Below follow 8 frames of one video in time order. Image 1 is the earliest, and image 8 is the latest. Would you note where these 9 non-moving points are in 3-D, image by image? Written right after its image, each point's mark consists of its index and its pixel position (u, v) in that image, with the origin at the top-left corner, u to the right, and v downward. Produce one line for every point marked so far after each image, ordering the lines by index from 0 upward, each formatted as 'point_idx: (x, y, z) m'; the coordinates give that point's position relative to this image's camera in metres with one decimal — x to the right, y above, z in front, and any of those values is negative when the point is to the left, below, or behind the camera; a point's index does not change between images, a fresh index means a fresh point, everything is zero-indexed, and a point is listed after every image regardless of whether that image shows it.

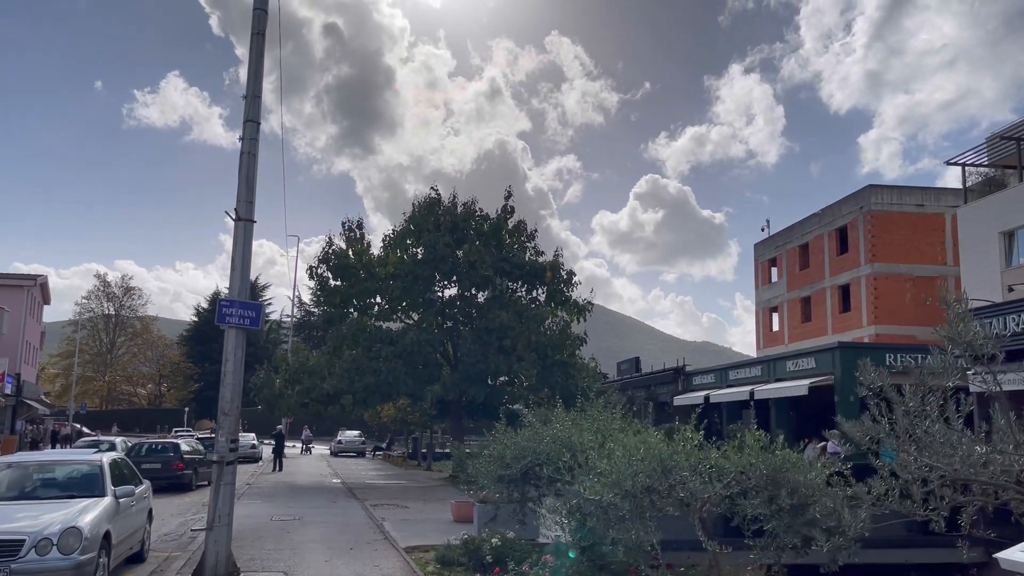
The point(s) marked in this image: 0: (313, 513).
0: (-4.1, -4.7, +18.0) m
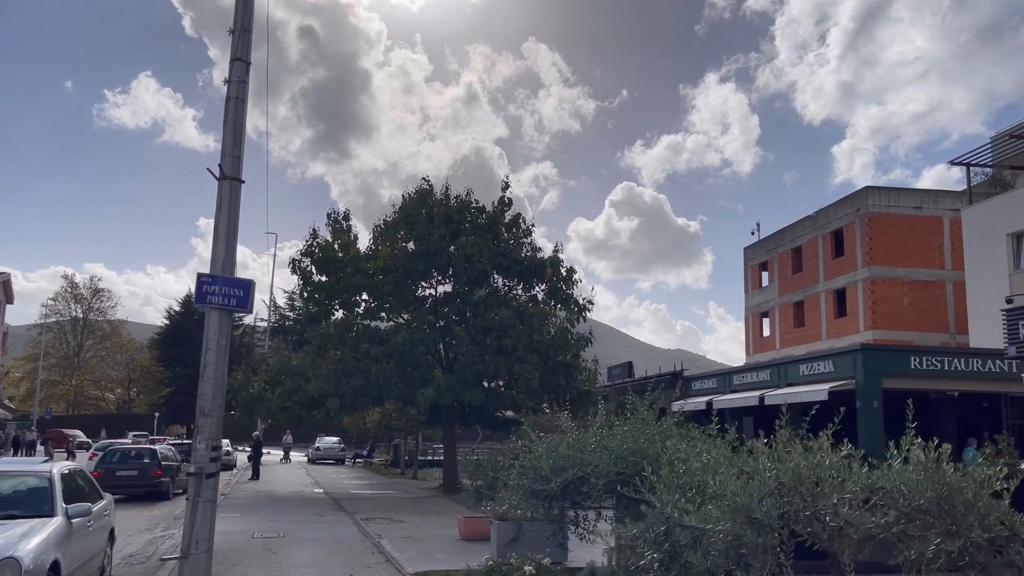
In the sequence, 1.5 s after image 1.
0: (-3.9, -4.5, +16.1) m
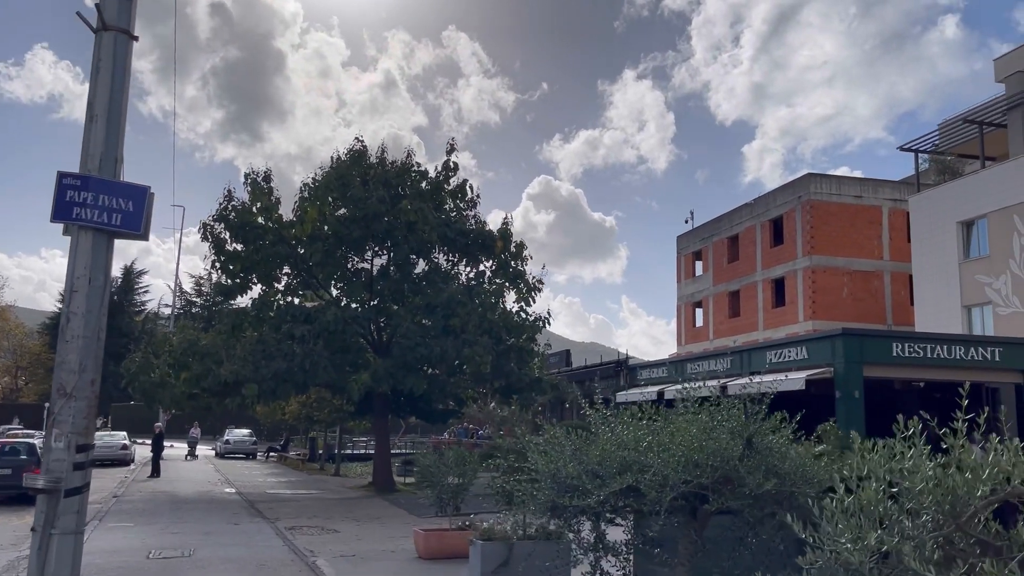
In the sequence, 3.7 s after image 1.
0: (-4.5, -3.8, +13.0) m
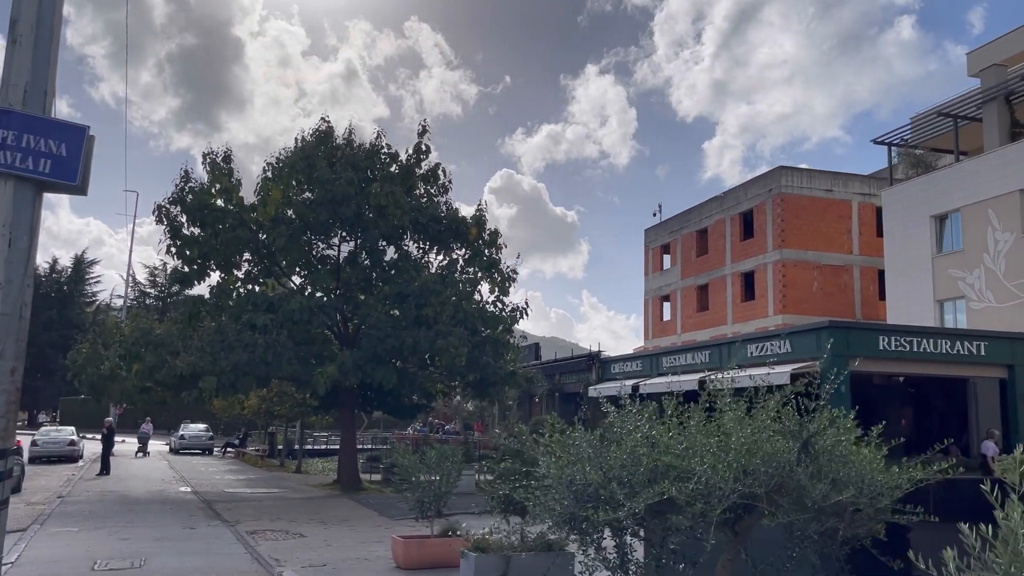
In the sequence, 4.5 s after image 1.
0: (-4.7, -3.6, +11.8) m
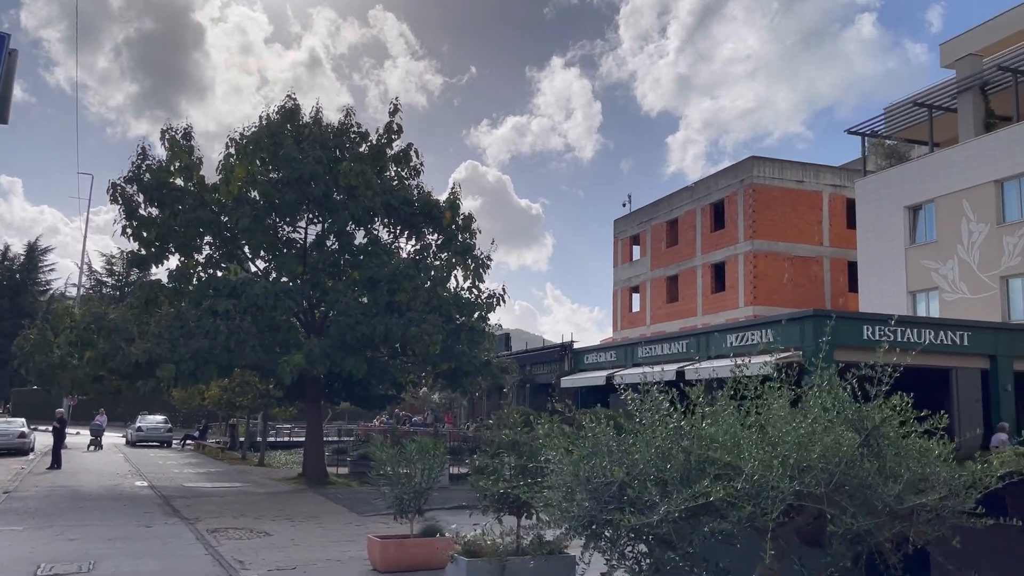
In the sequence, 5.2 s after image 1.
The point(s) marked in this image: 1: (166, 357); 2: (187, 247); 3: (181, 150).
0: (-4.9, -3.3, +10.8) m
1: (-7.3, -1.5, +18.2) m
2: (-7.5, +0.9, +19.9) m
3: (-7.6, +3.2, +19.9) m
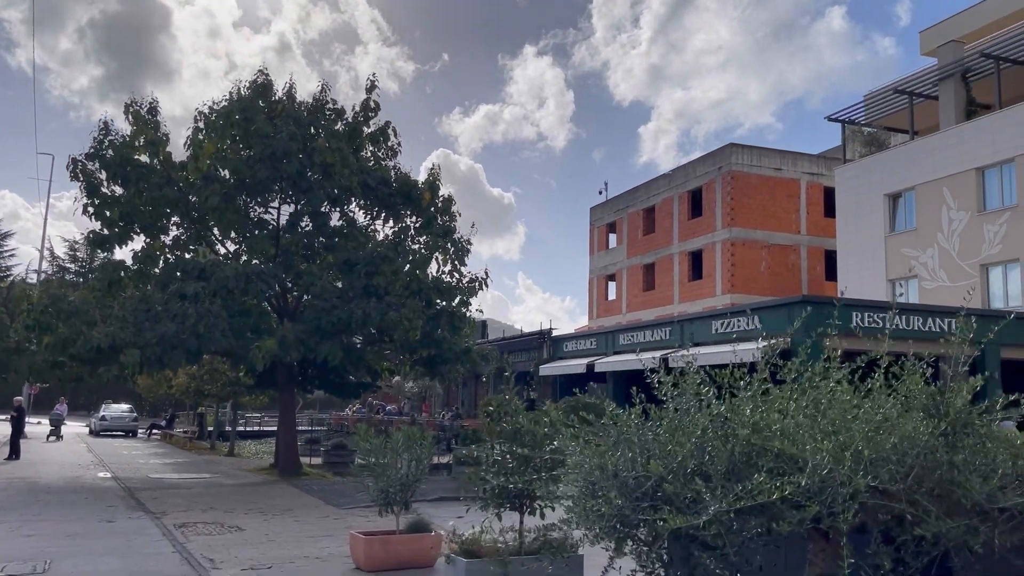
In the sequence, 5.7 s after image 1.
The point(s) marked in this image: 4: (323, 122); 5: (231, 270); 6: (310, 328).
0: (-5.0, -3.1, +10.0) m
1: (-7.6, -1.1, +17.3) m
2: (-7.9, +1.3, +19.0) m
3: (-8.0, +3.5, +19.0) m
4: (-4.2, +3.7, +19.3) m
5: (-5.7, +0.4, +17.5) m
6: (-4.2, -0.8, +17.9) m
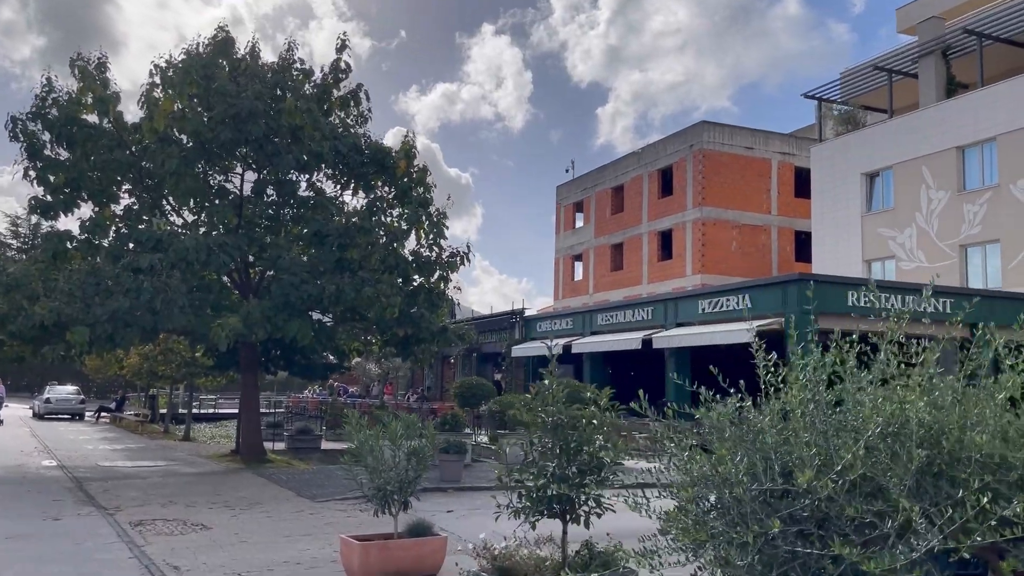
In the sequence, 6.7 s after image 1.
0: (-4.9, -2.7, +8.7) m
1: (-7.9, -0.6, +15.8) m
2: (-8.2, +1.9, +17.4) m
3: (-8.3, +4.1, +17.3) m
4: (-4.6, +4.3, +17.9) m
5: (-5.9, +0.9, +16.0) m
6: (-4.5, -0.3, +16.5) m
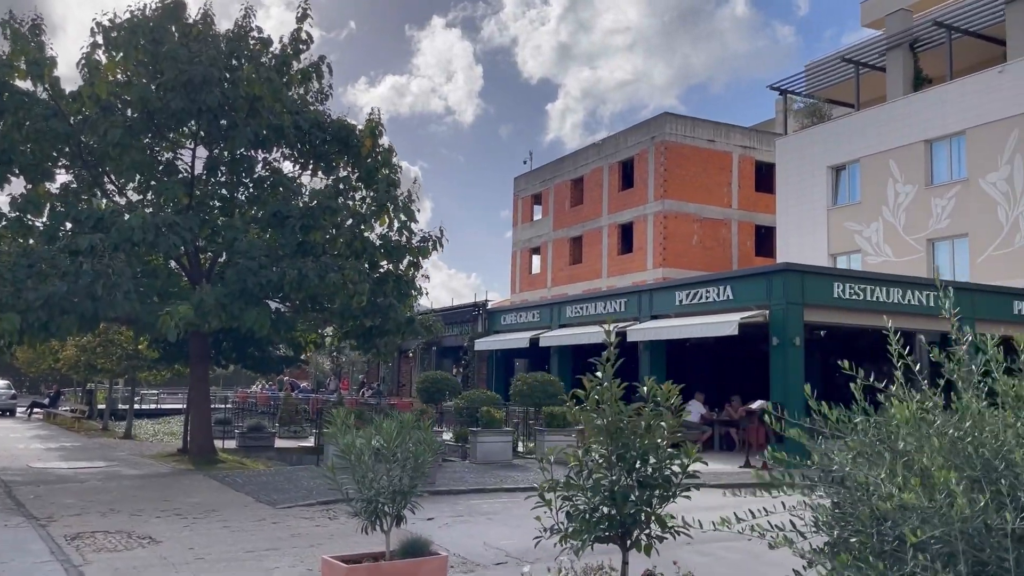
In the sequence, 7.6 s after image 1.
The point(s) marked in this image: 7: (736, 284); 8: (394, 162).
0: (-4.9, -2.5, +7.3) m
1: (-8.3, -0.3, +14.2) m
2: (-8.7, +2.2, +15.8) m
3: (-8.8, +4.4, +15.7) m
4: (-5.0, +4.5, +16.5) m
5: (-6.3, +1.1, +14.6) m
6: (-4.9, -0.1, +15.2) m
7: (+4.8, +0.1, +18.7) m
8: (-2.5, +2.7, +18.5) m
